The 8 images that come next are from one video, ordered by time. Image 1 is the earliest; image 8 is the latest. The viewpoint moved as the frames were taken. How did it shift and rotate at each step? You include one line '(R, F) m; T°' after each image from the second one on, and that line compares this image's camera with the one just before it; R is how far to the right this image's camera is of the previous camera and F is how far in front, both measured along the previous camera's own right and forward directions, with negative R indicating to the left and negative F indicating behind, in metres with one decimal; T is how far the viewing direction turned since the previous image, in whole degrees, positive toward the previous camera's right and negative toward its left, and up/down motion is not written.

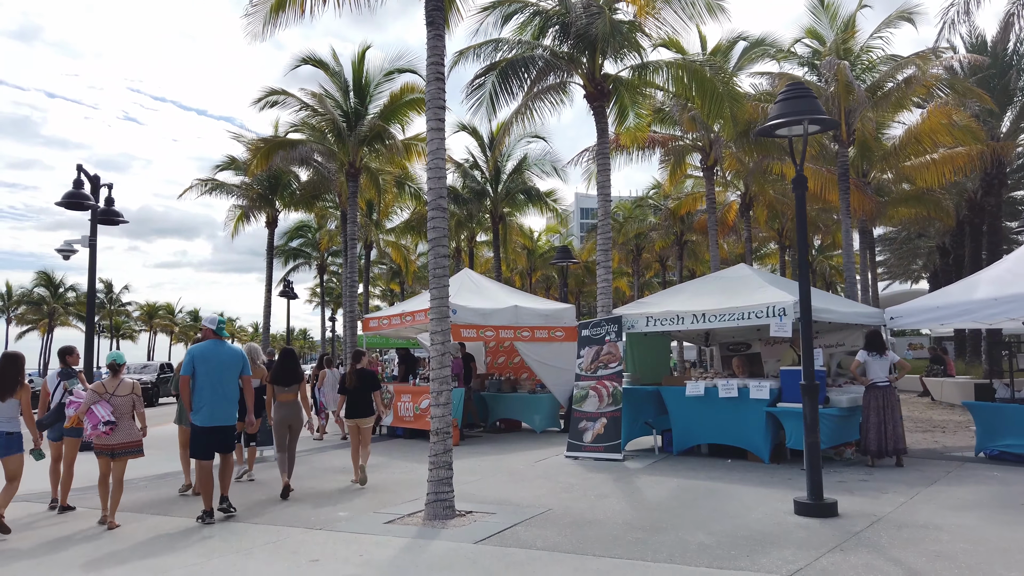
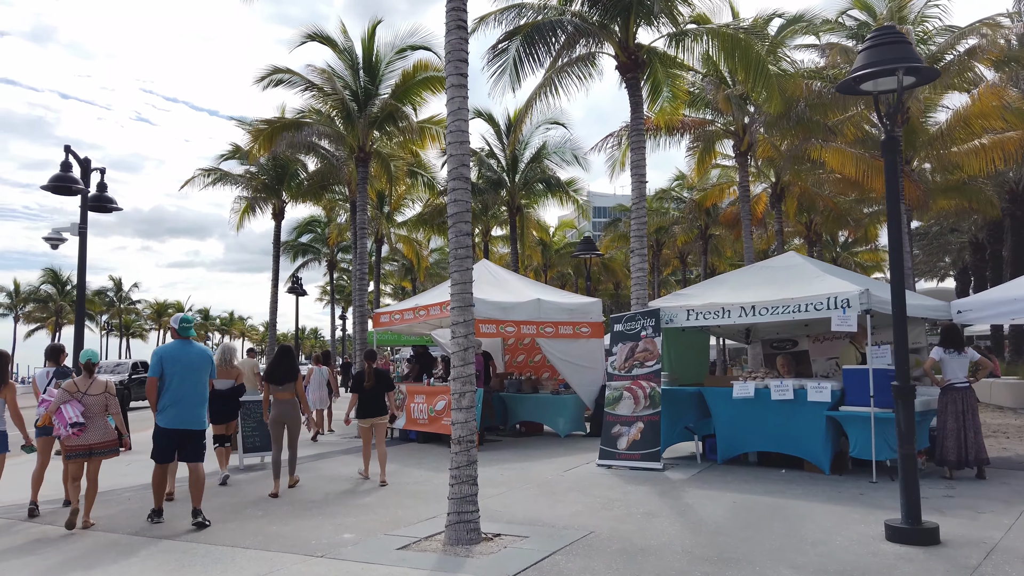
(-0.2, +1.1) m; -1°
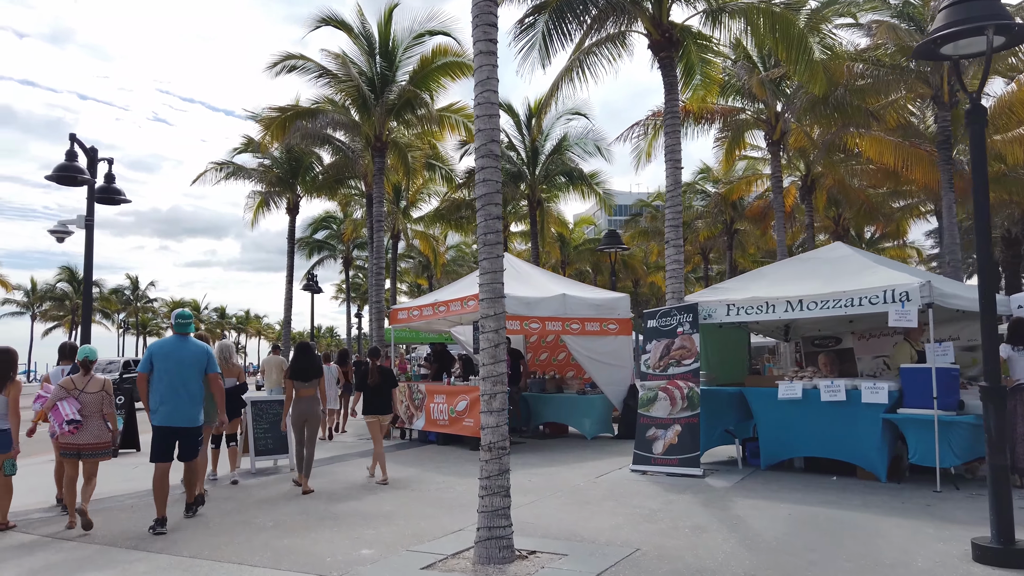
(-0.2, +0.6) m; -1°
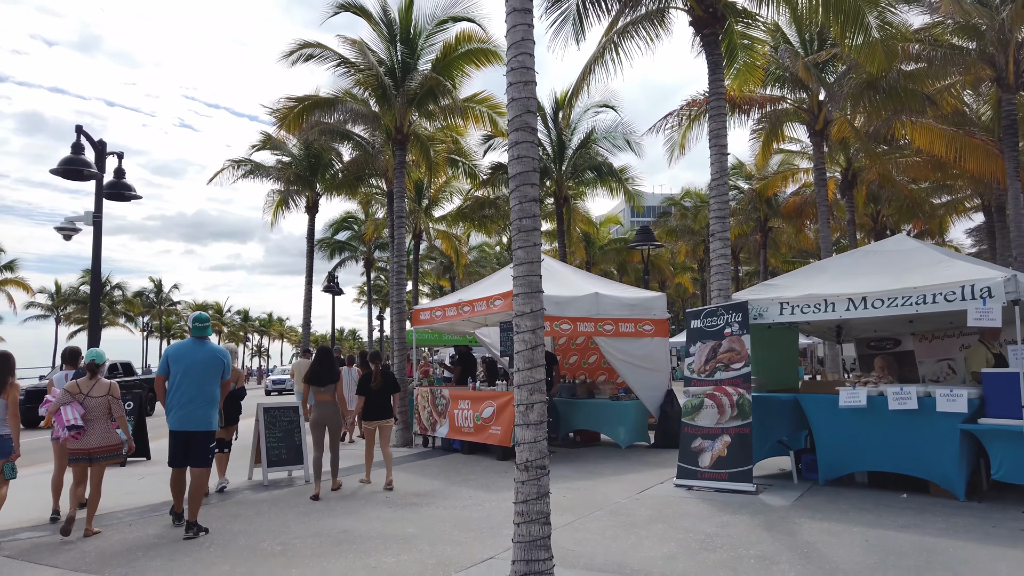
(-0.1, +0.7) m; -2°
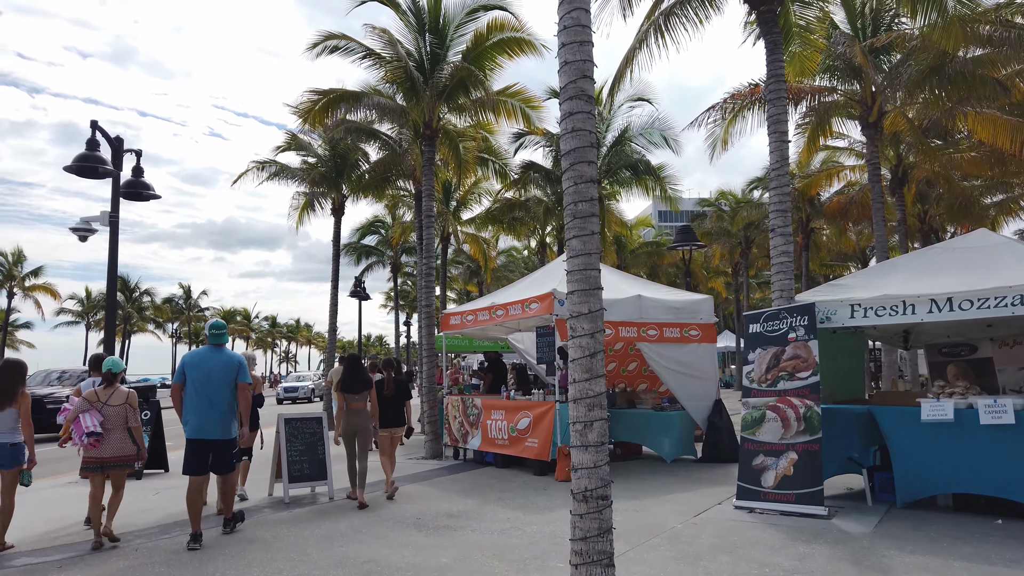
(-0.1, +0.7) m; -2°
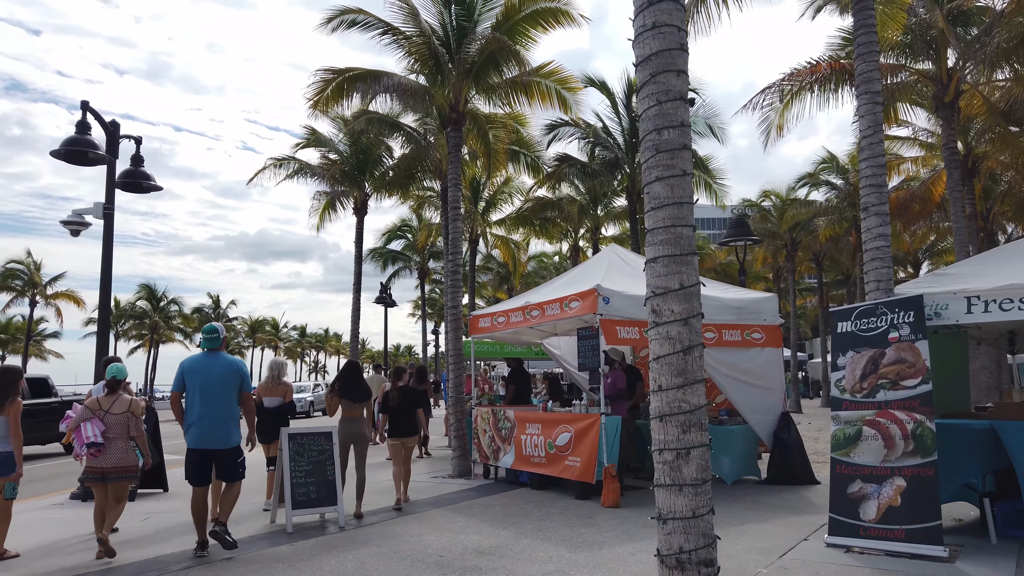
(-0.1, +1.2) m; -2°
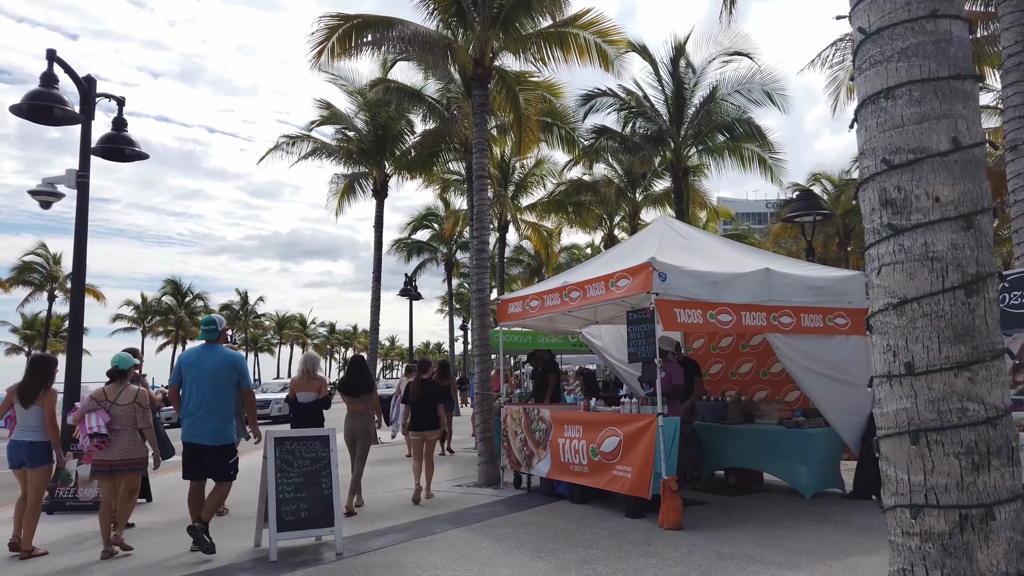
(-0.1, +1.4) m; -2°
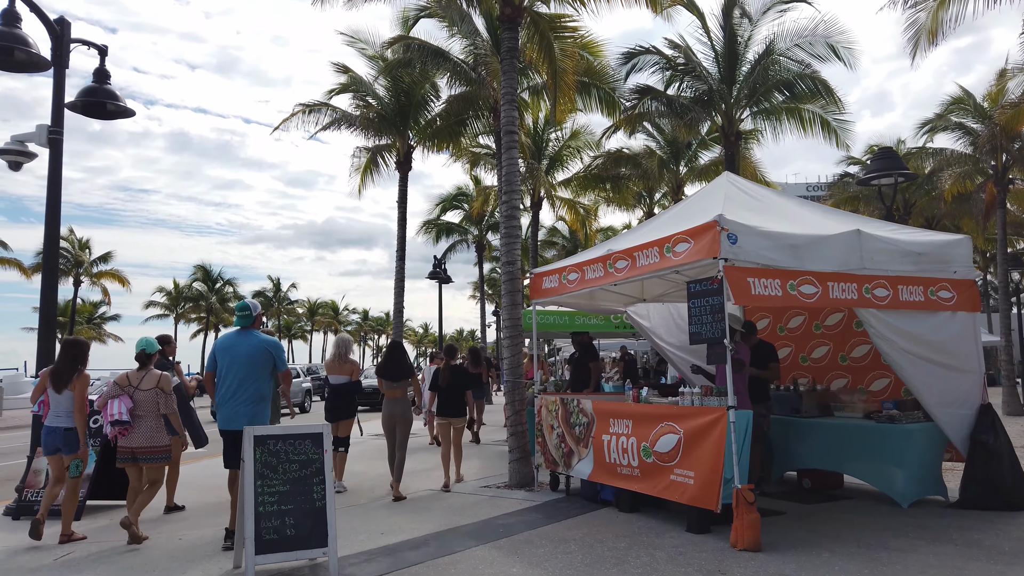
(0.0, +1.2) m; -2°
